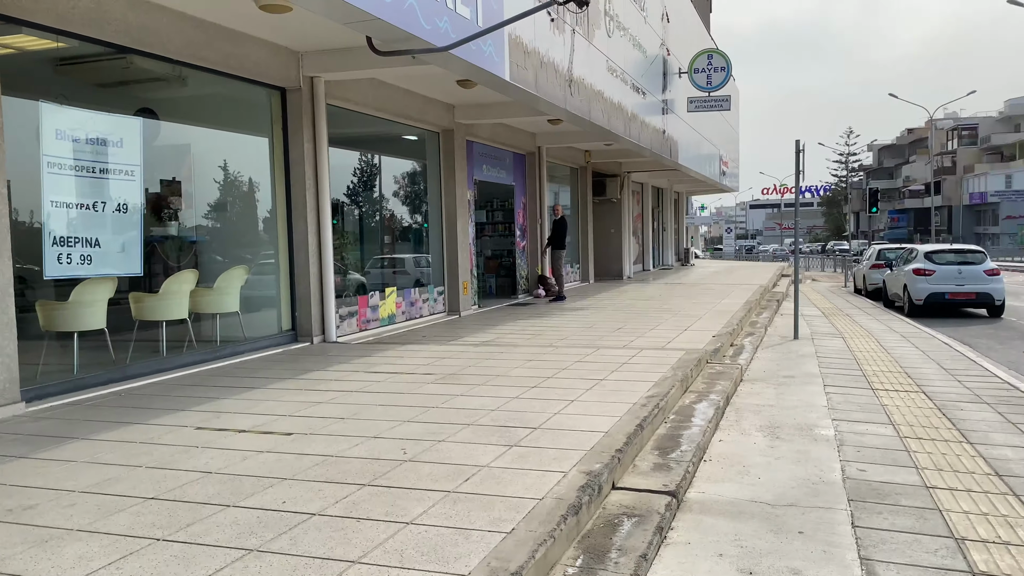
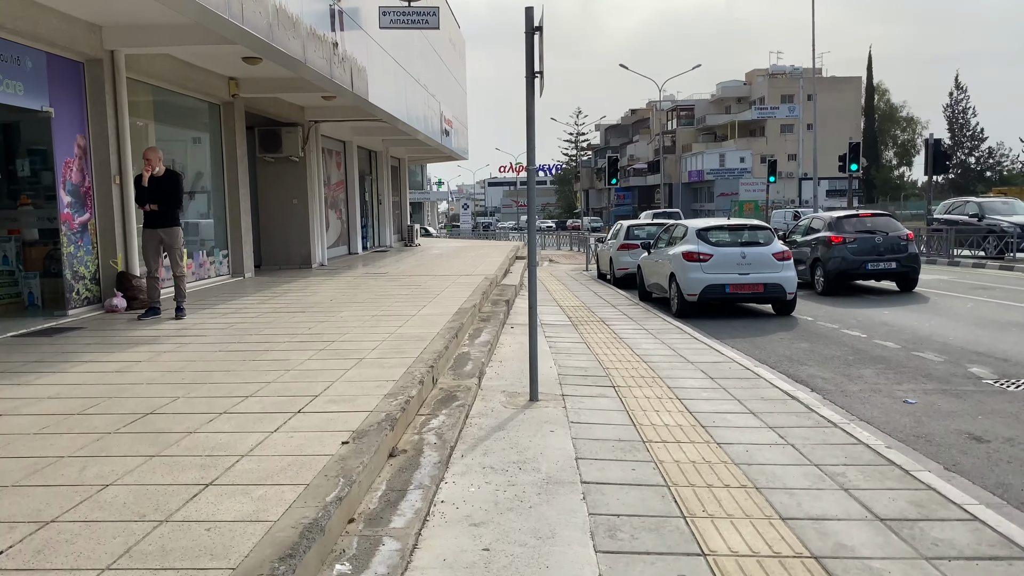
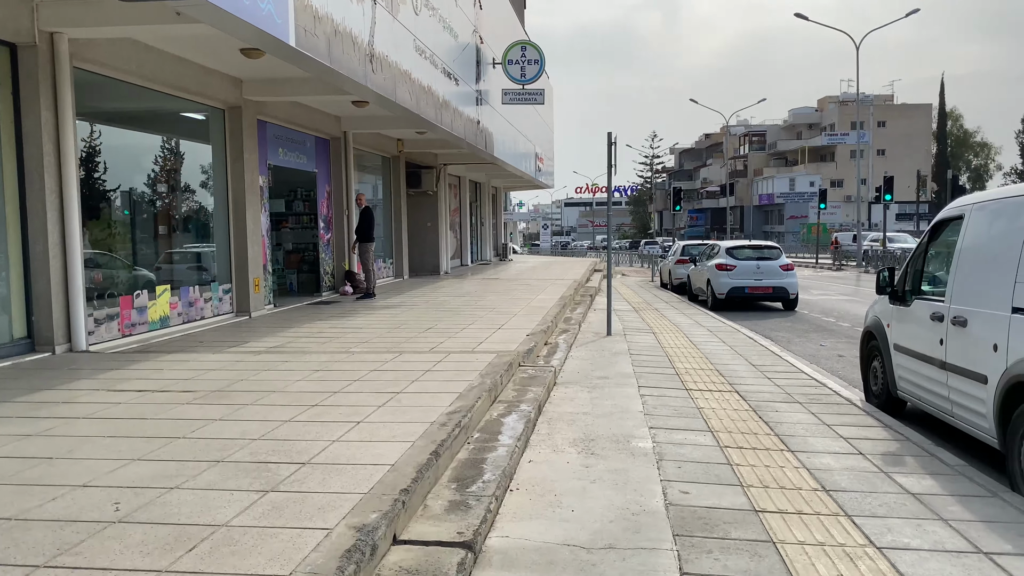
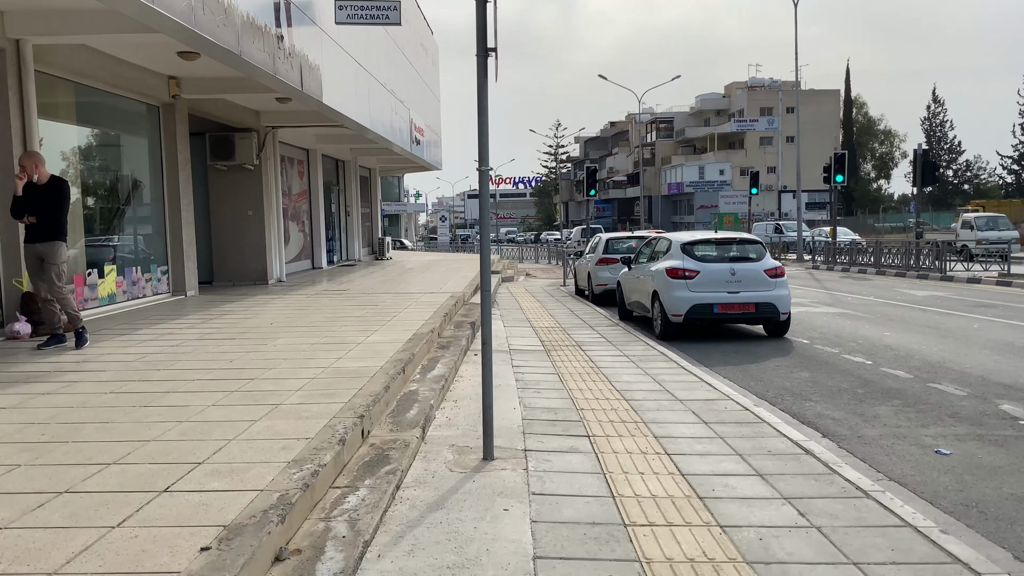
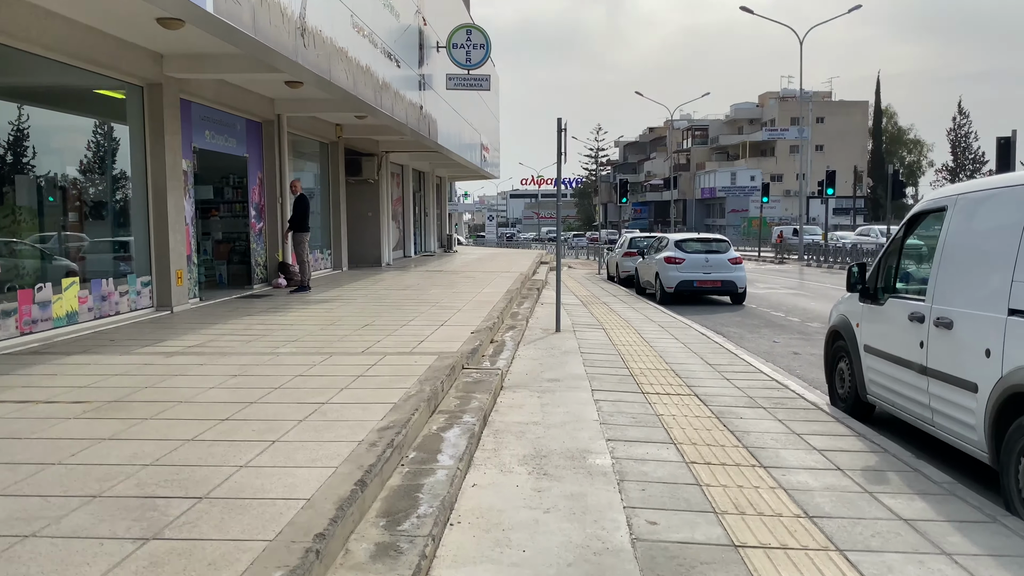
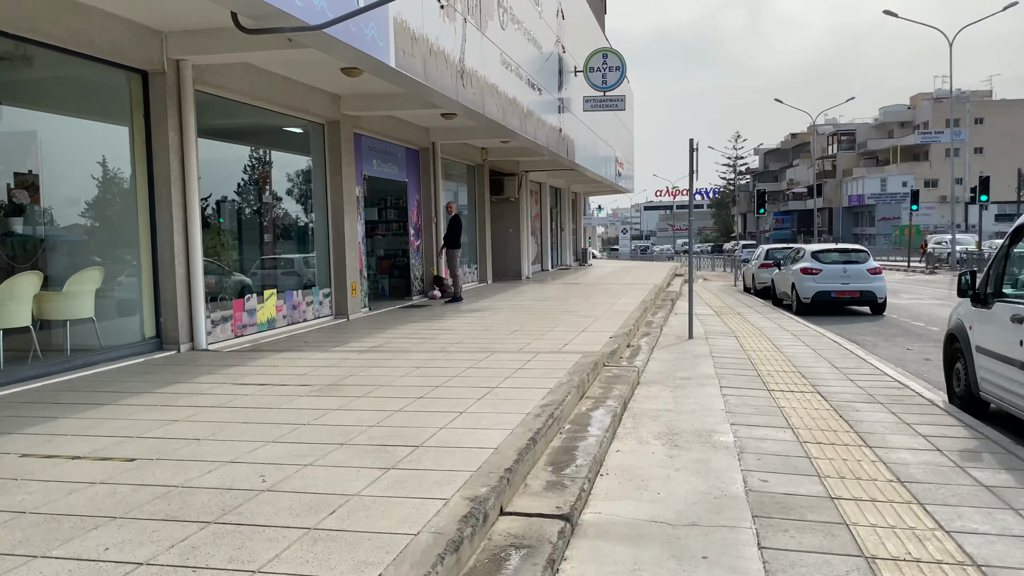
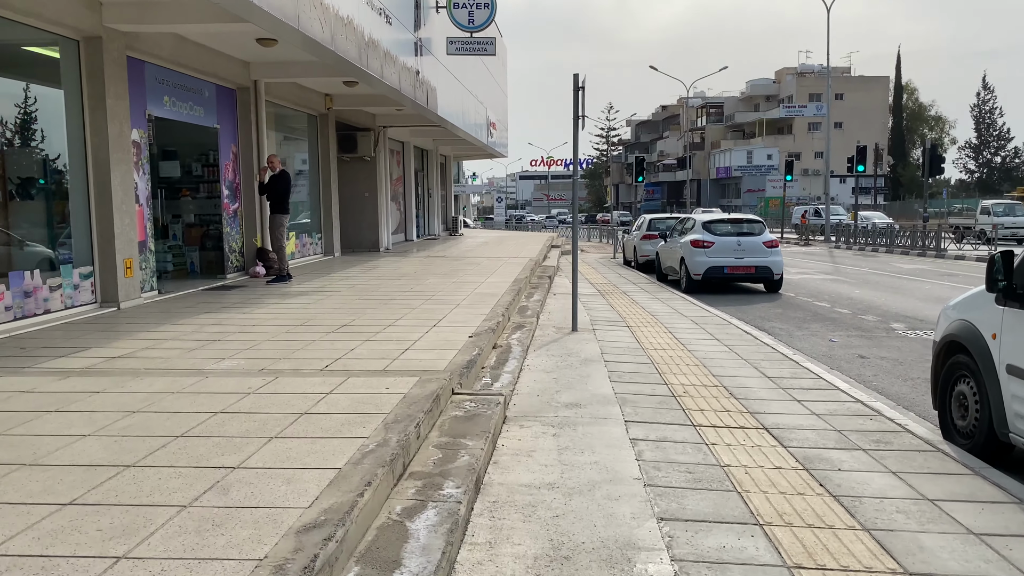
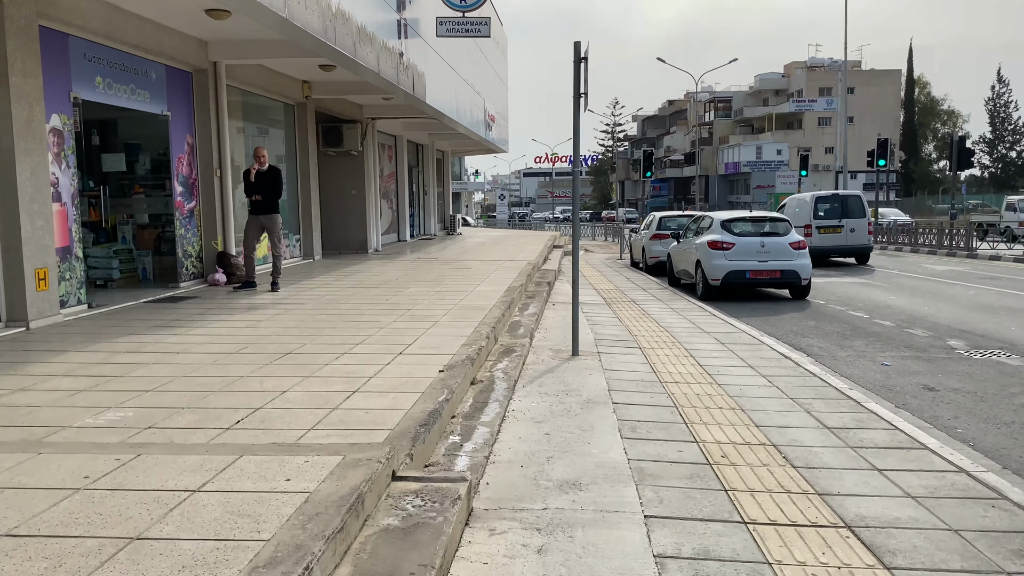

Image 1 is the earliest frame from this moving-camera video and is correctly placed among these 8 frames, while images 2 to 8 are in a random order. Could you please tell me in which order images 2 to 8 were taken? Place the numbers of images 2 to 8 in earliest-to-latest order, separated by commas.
6, 3, 5, 7, 8, 2, 4
